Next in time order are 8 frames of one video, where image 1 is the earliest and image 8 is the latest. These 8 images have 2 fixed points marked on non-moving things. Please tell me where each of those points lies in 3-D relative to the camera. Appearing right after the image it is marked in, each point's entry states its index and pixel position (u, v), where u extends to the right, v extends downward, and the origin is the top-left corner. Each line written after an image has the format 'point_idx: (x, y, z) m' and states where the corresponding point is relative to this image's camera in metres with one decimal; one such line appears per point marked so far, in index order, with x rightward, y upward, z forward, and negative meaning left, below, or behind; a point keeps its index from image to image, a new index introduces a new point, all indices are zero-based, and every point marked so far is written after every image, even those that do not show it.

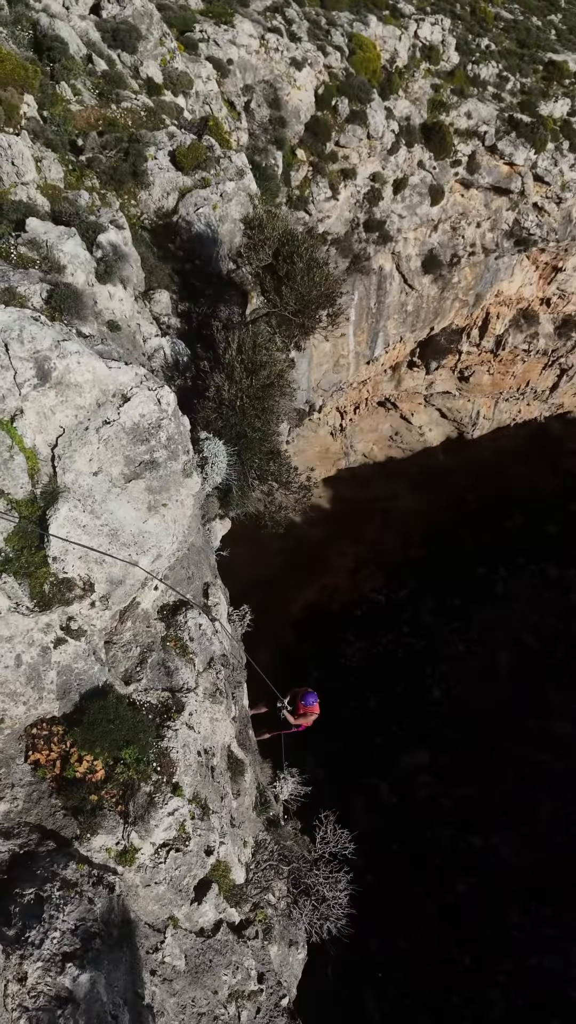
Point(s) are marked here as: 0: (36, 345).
0: (-2.7, +1.8, +8.0) m
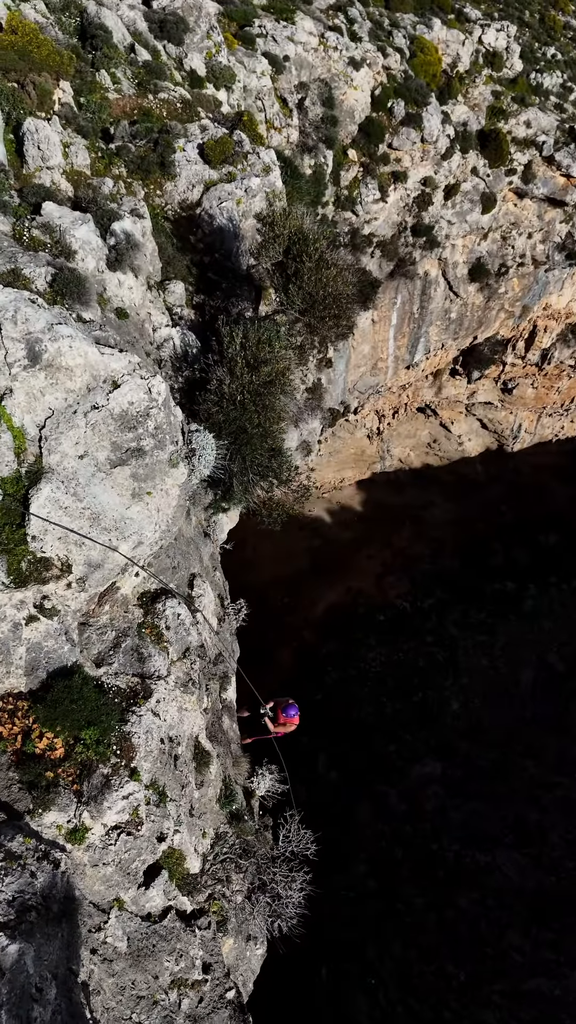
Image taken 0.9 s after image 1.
0: (-2.9, +2.0, +8.2) m
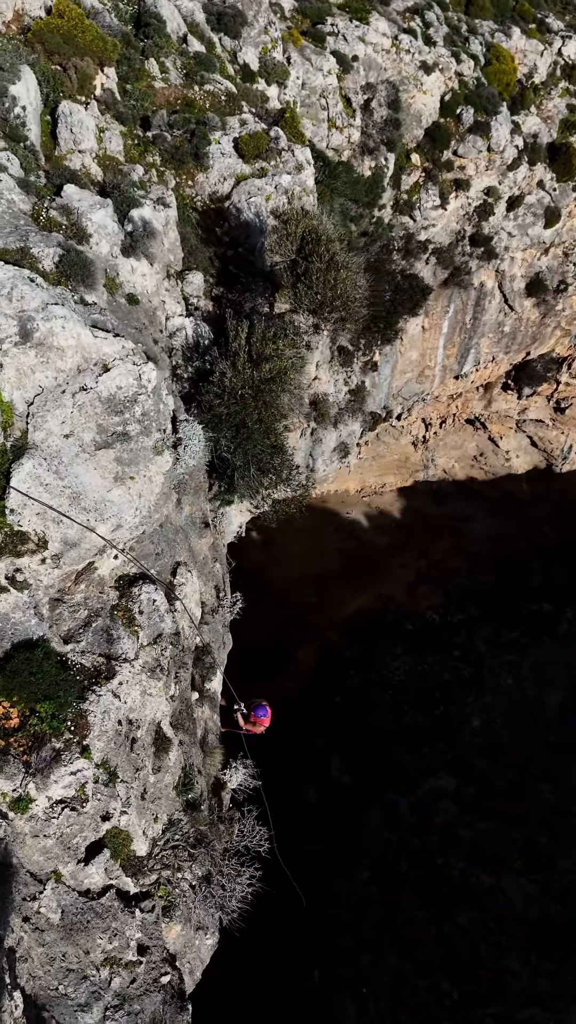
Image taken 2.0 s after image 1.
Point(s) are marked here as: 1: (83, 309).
0: (-3.0, +2.3, +8.4) m
1: (-2.7, +2.6, +9.5) m
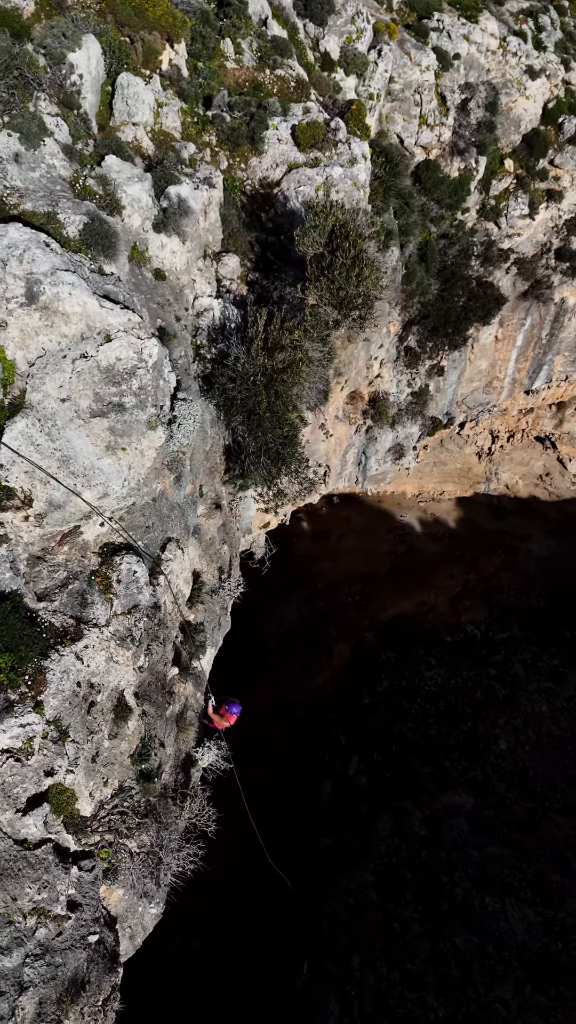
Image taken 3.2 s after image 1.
0: (-3.0, +2.8, +8.6) m
1: (-2.5, +3.1, +9.7) m
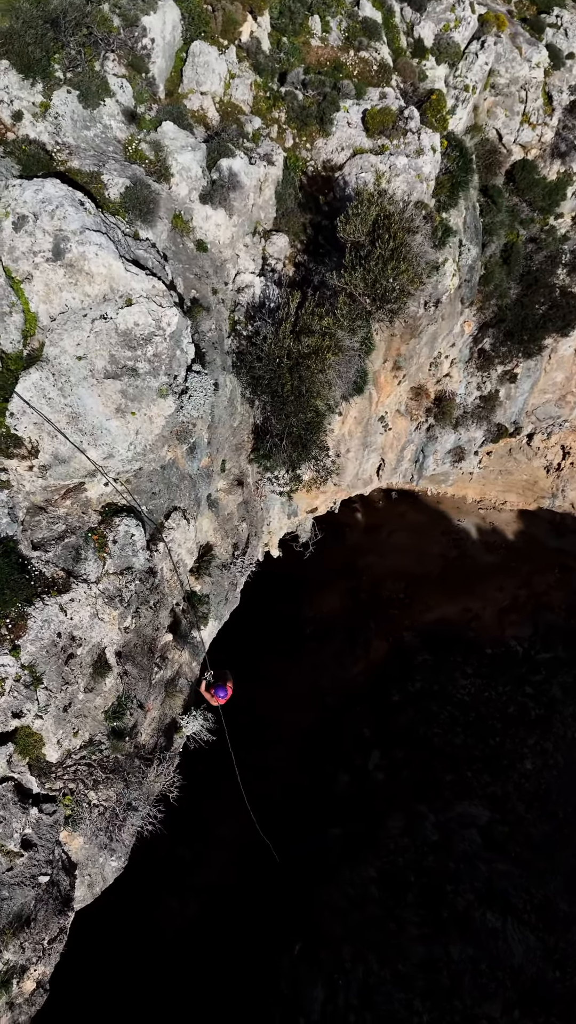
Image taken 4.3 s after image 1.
0: (-2.7, +3.4, +8.7) m
1: (-2.1, +3.6, +9.8) m
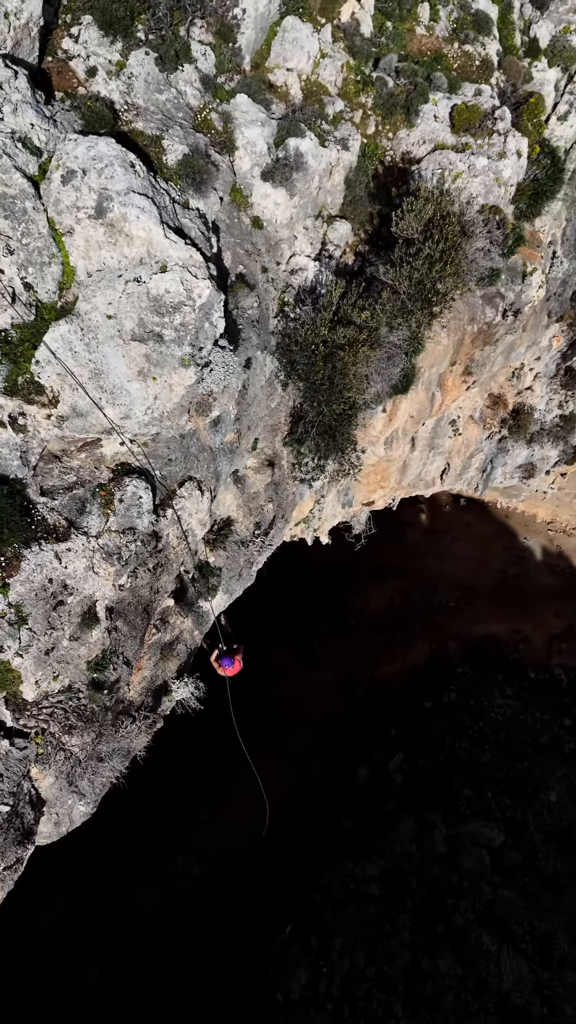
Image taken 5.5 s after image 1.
0: (-2.1, +3.9, +8.9) m
1: (-1.4, +4.1, +9.9) m
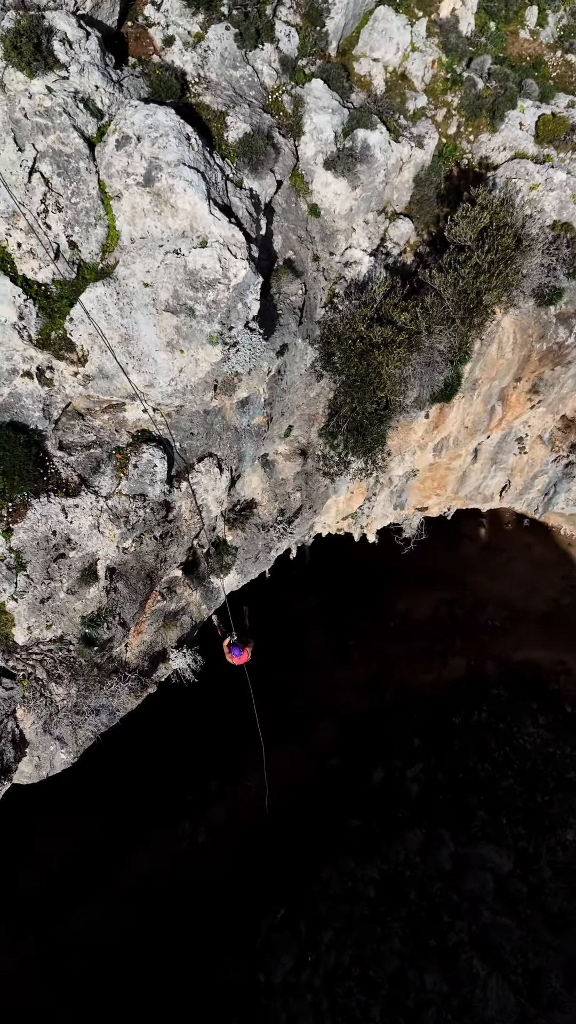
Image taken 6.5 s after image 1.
0: (-1.5, +4.3, +9.0) m
1: (-0.7, +4.4, +9.9) m
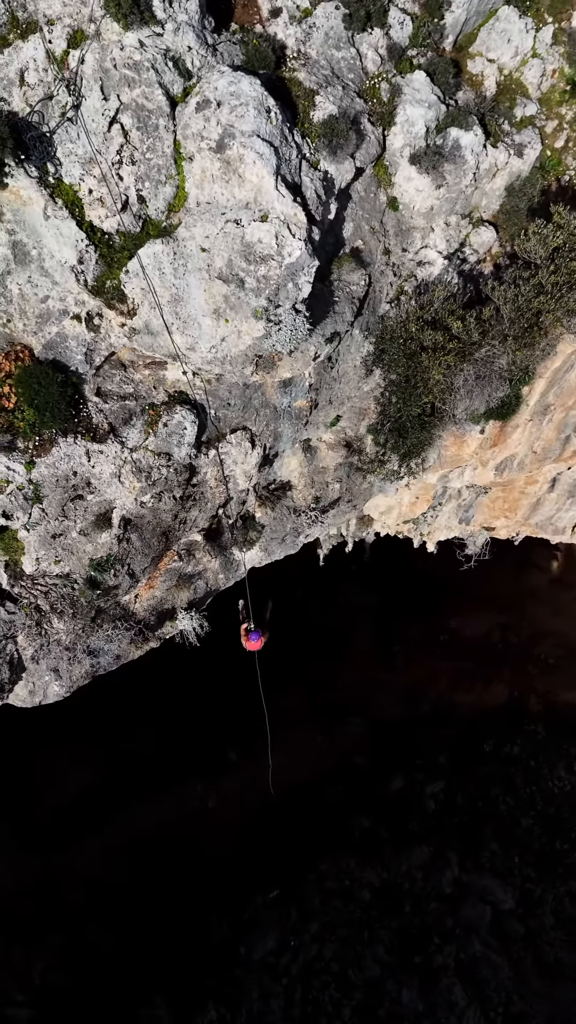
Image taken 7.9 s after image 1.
0: (-0.6, +4.7, +9.0) m
1: (+0.3, +4.6, +9.9) m
